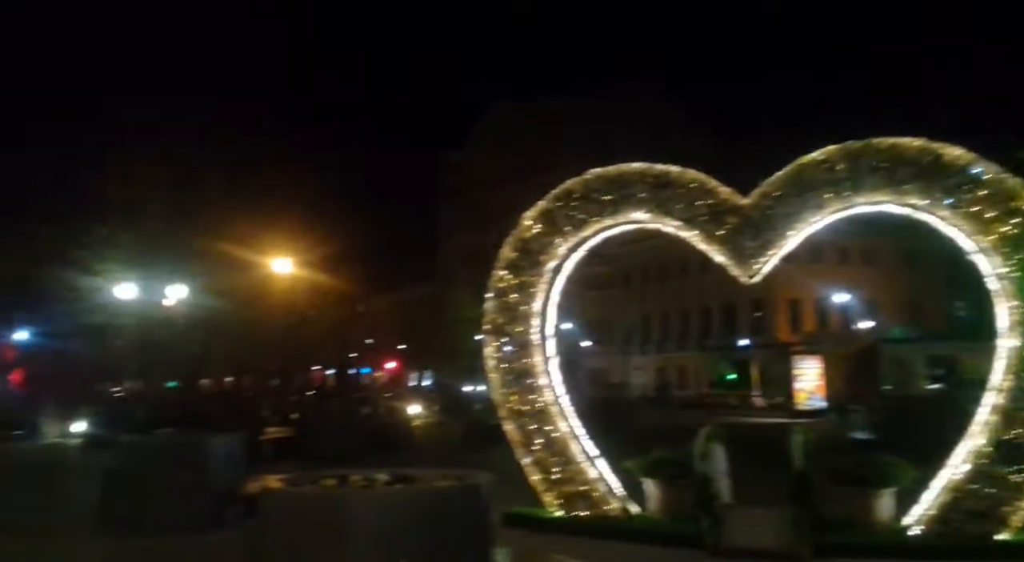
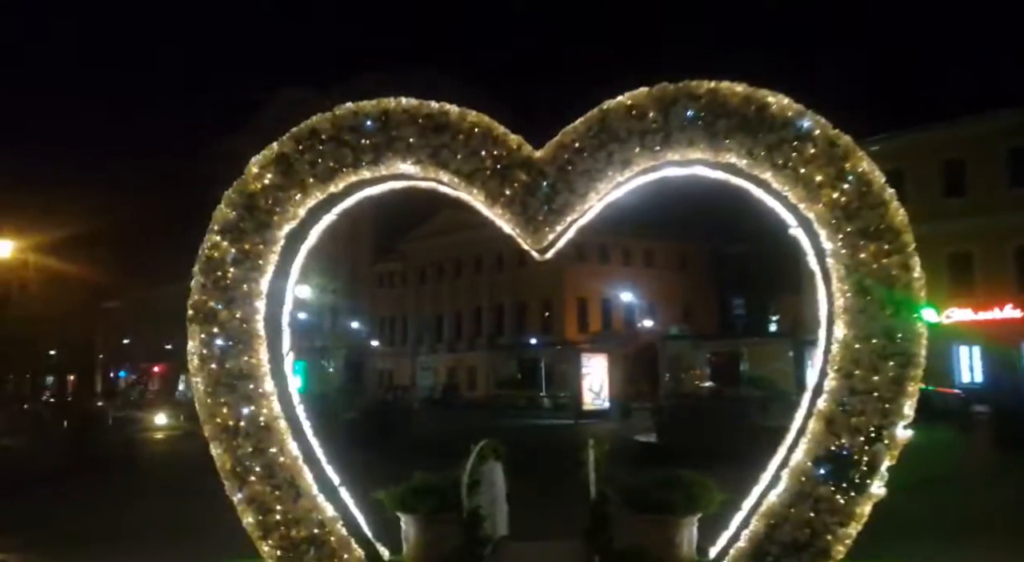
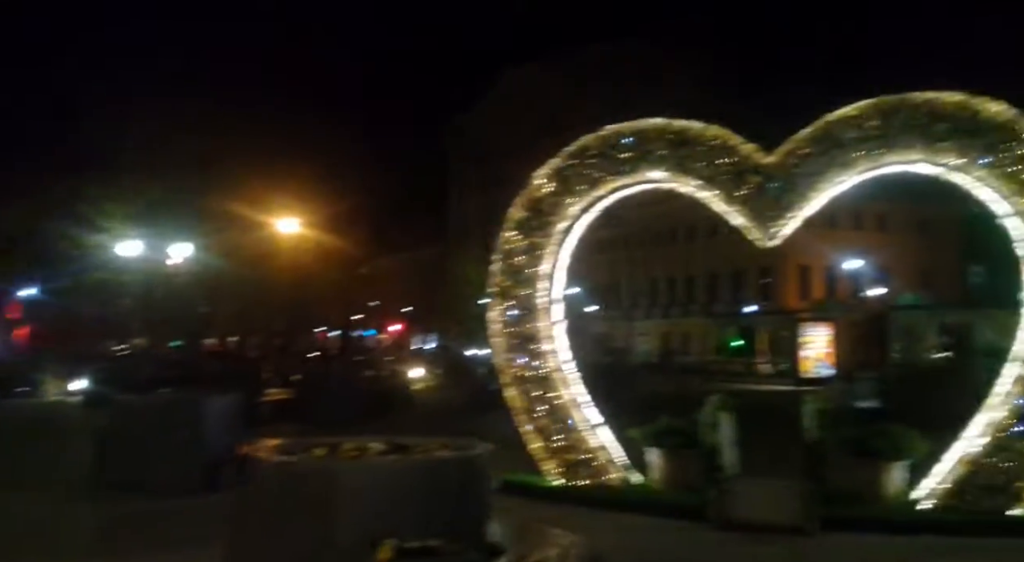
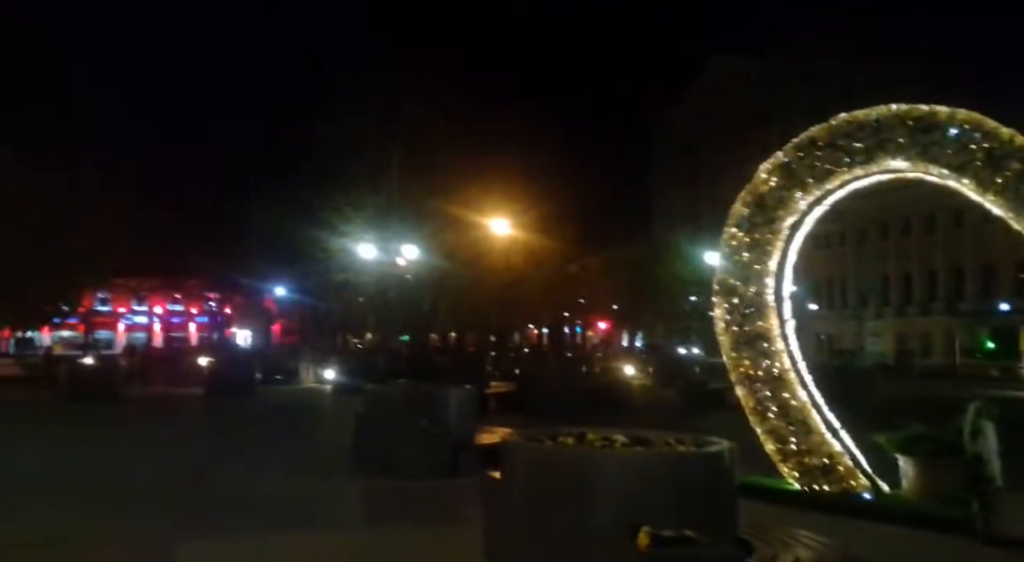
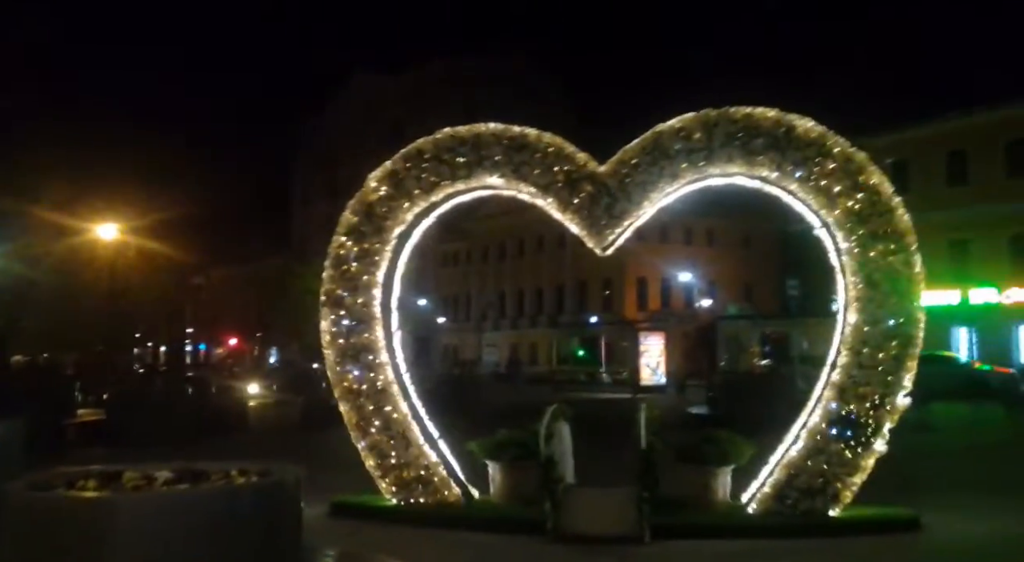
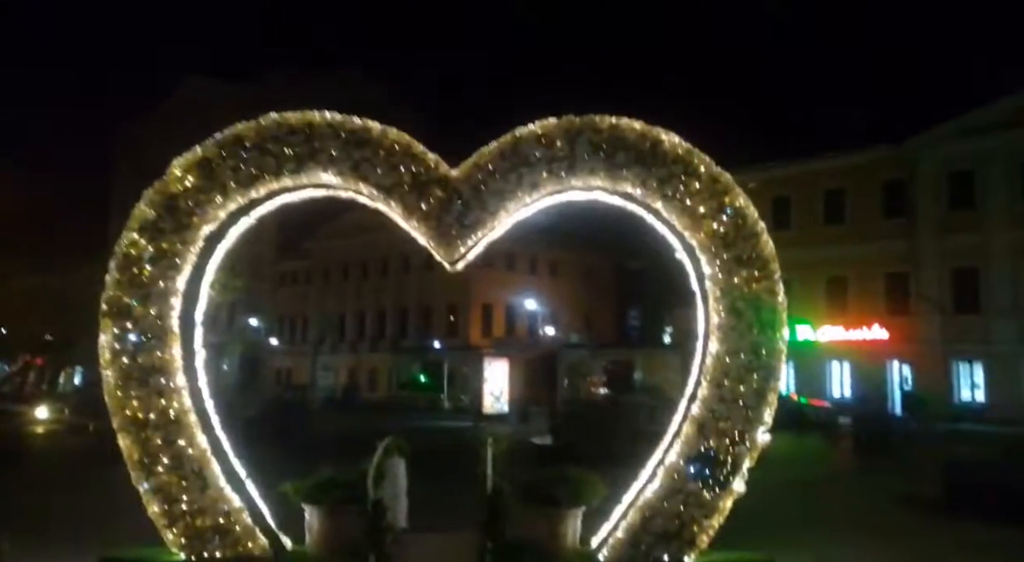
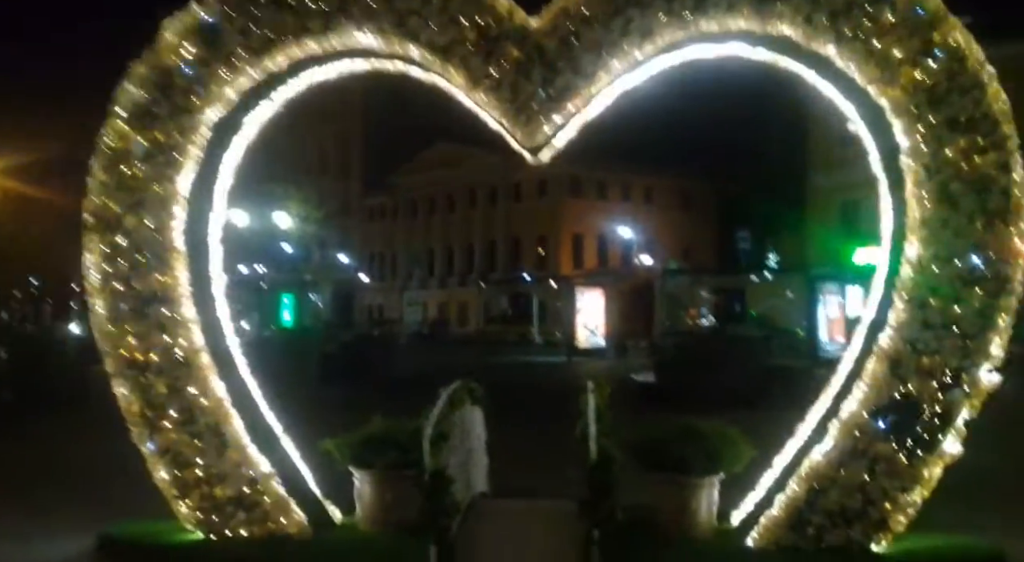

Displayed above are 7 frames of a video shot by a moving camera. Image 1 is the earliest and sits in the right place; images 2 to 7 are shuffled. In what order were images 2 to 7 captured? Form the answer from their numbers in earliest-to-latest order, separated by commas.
4, 3, 5, 6, 2, 7
